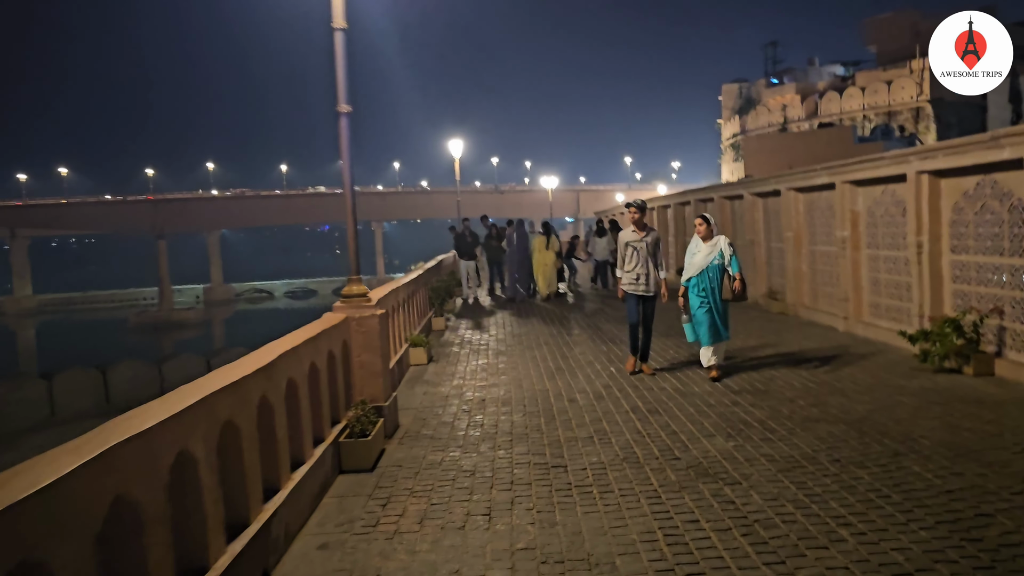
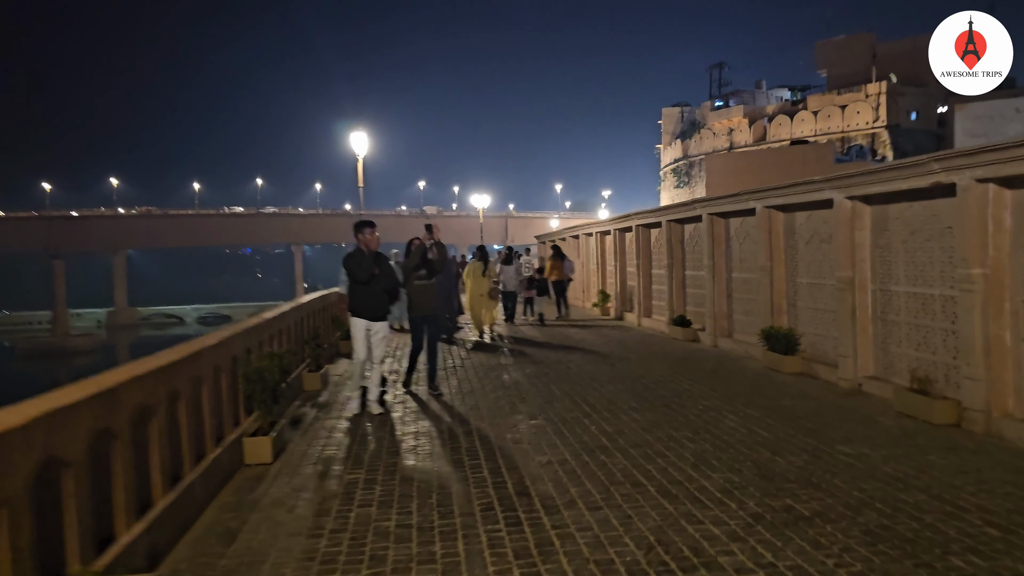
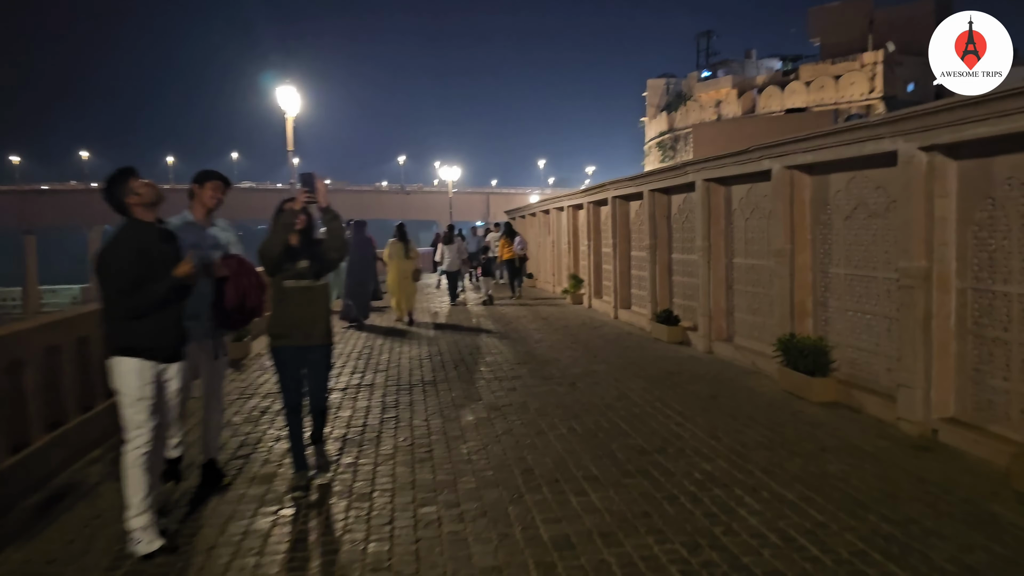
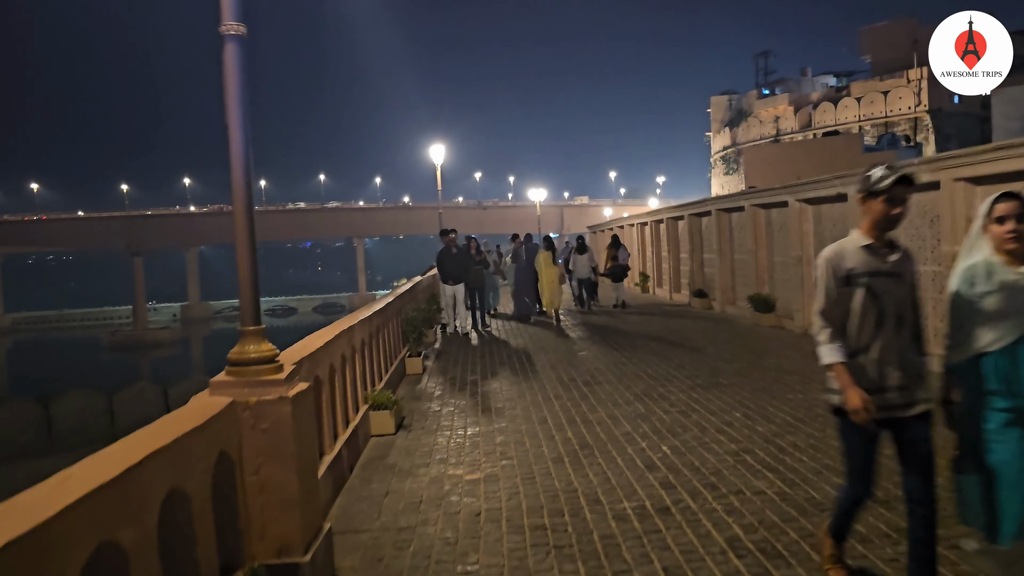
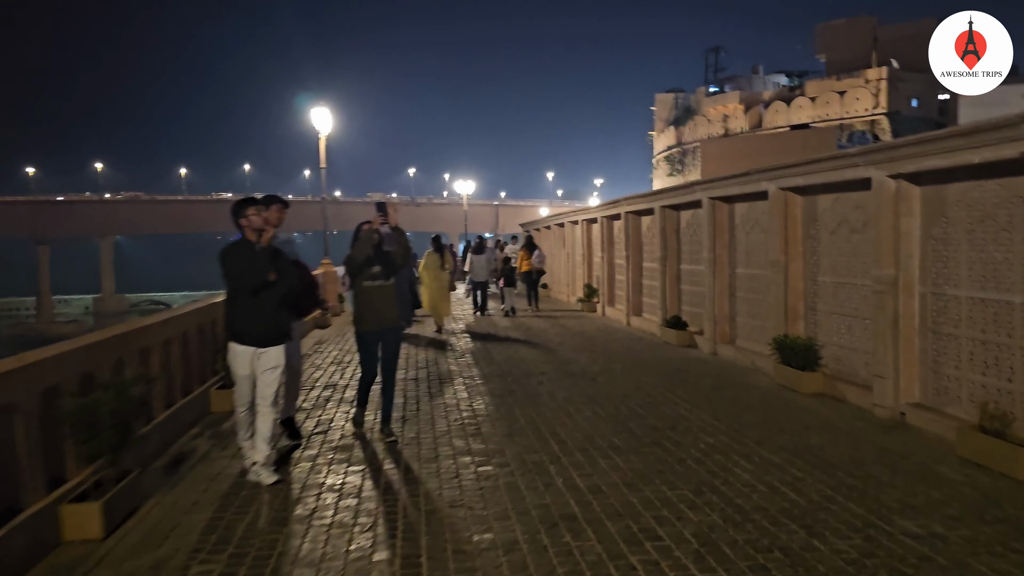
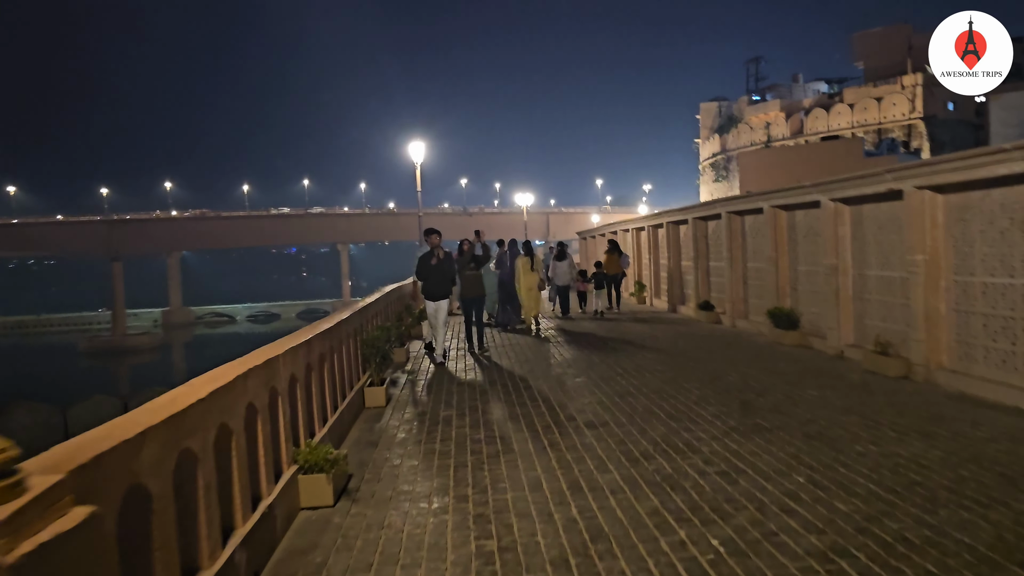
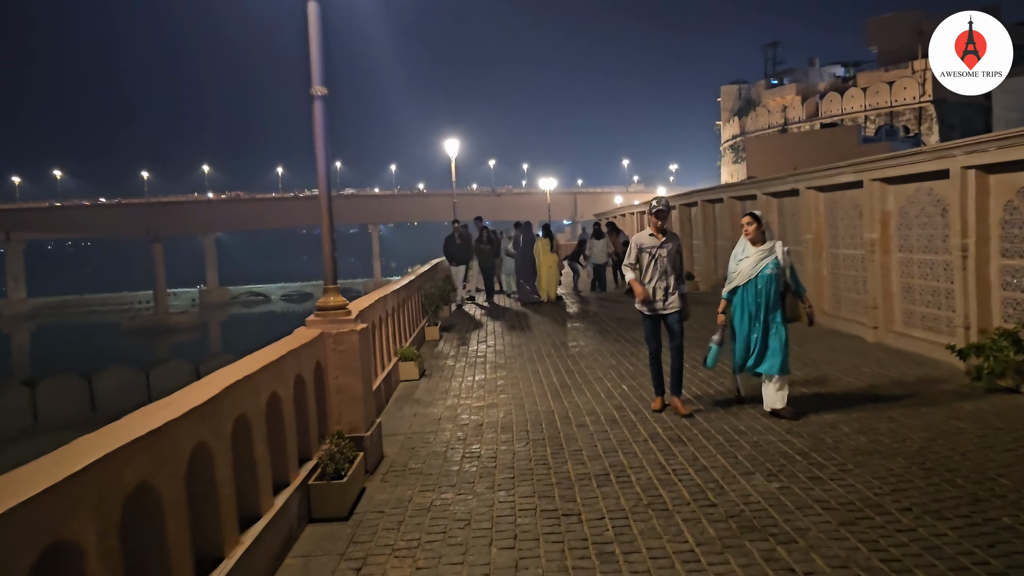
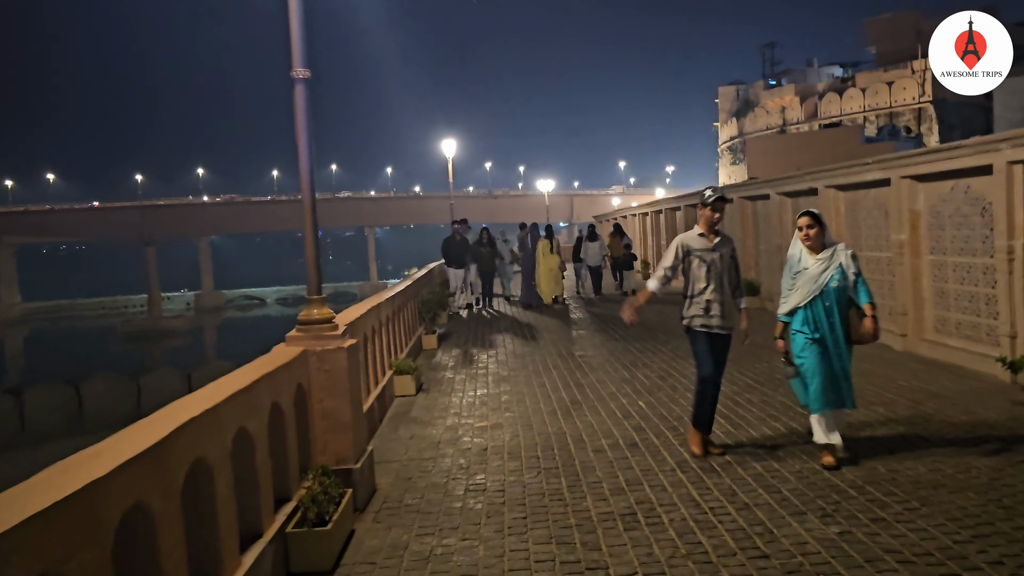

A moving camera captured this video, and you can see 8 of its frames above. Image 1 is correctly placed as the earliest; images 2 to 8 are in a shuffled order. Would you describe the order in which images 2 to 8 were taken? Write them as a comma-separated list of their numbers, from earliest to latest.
7, 8, 4, 6, 2, 5, 3
